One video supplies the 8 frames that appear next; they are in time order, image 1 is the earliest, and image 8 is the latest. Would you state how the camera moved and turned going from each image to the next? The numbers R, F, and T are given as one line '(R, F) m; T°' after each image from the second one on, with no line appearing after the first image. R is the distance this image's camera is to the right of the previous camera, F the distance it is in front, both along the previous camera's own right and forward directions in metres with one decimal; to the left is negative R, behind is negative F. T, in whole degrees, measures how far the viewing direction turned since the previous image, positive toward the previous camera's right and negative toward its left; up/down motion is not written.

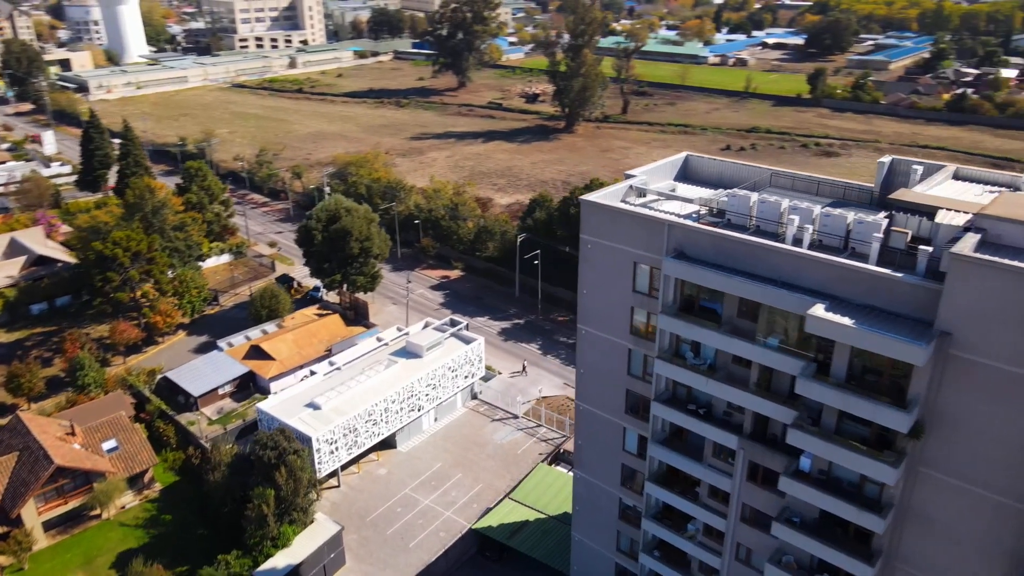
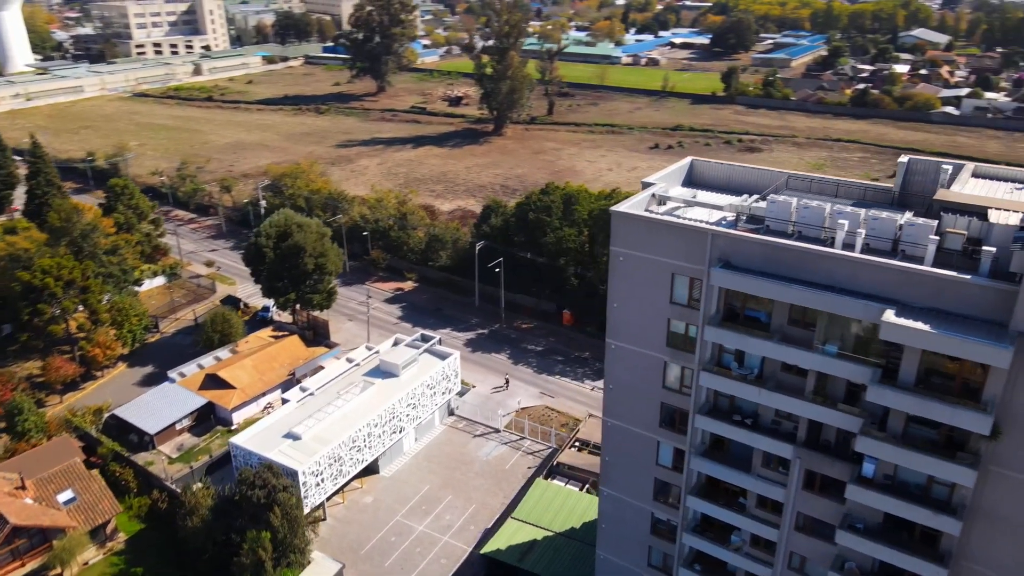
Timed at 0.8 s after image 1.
(-3.5, +1.3) m; +7°
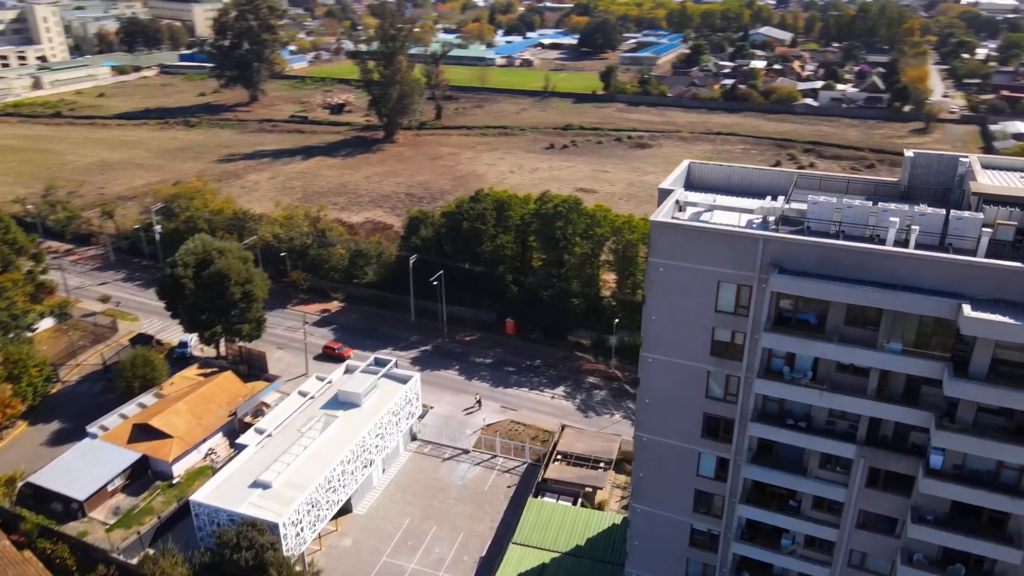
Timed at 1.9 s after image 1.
(-4.7, +1.8) m; +10°
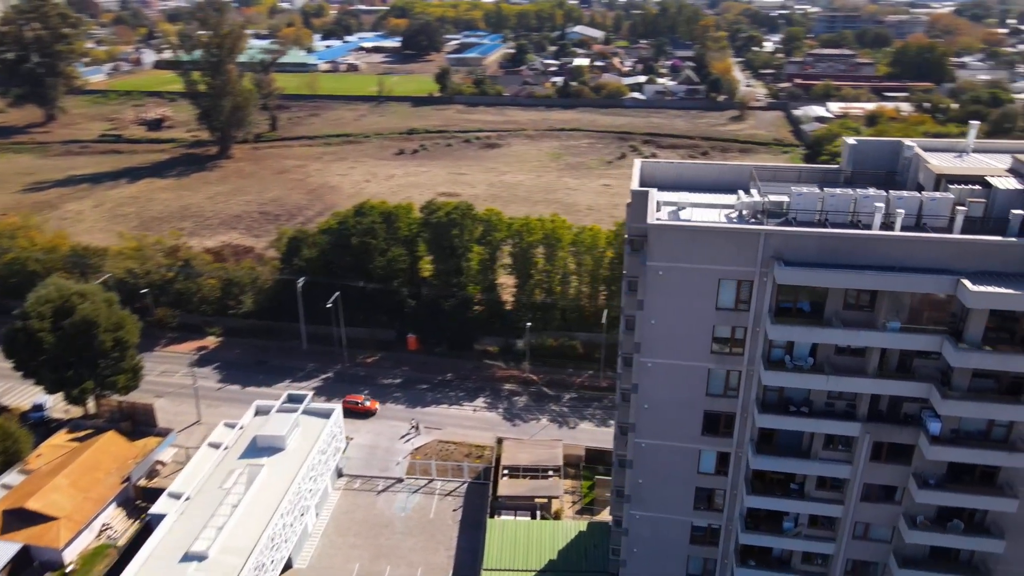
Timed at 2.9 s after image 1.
(-4.6, +1.8) m; +13°
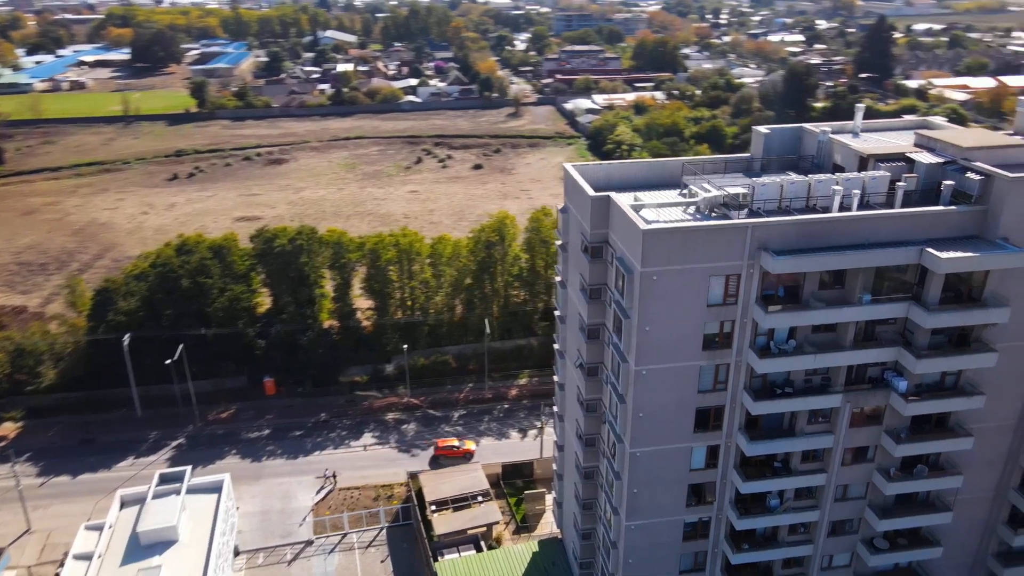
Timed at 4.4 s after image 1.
(-5.9, +2.7) m; +18°
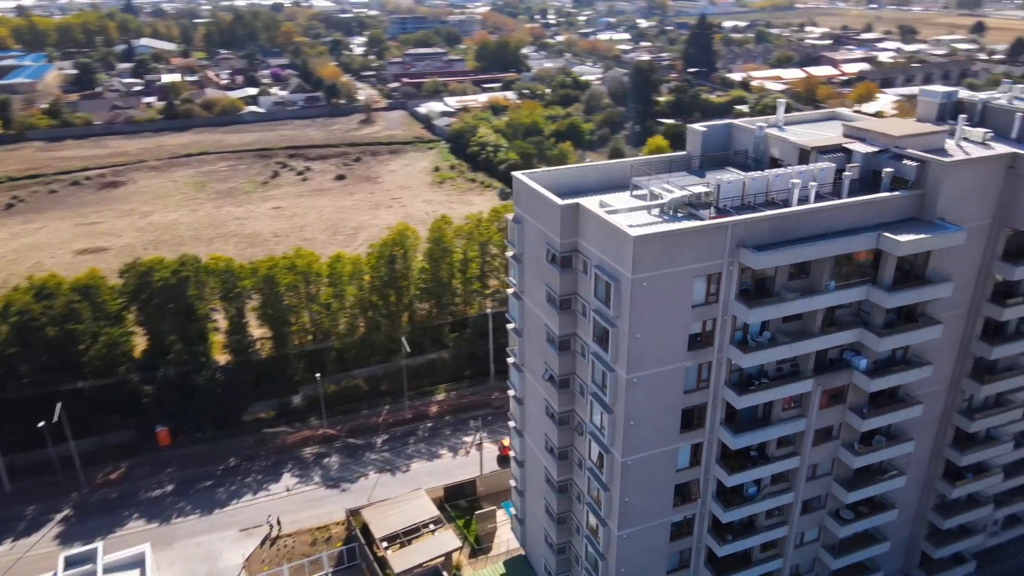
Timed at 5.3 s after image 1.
(-3.8, +1.5) m; +12°
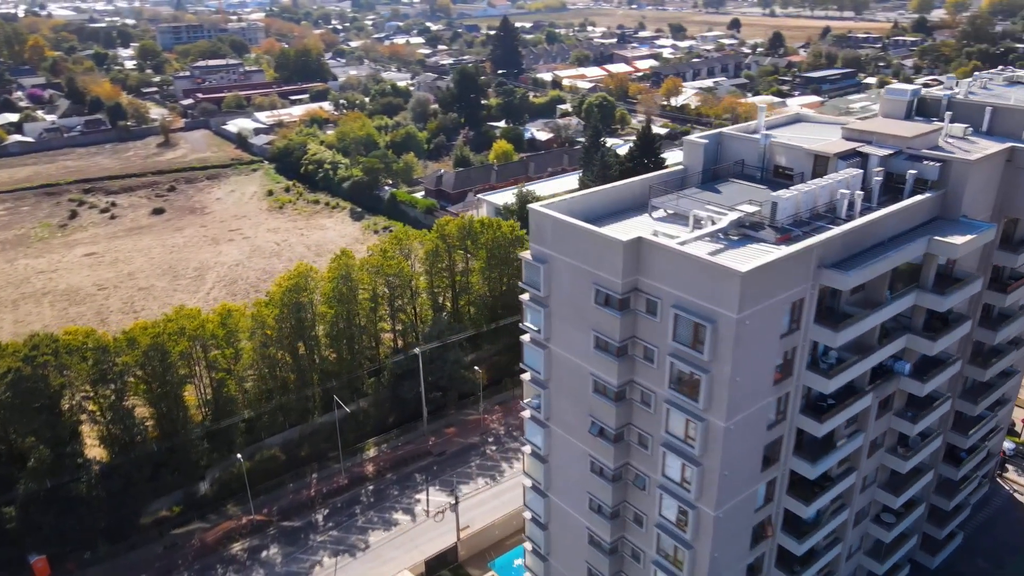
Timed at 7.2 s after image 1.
(-6.8, +4.3) m; +15°
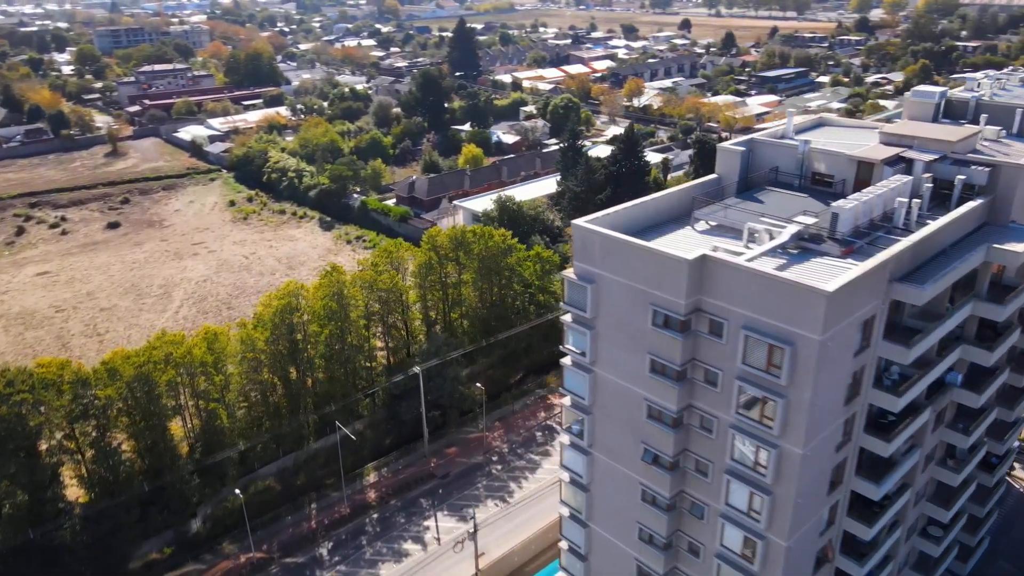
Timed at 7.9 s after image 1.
(-2.7, +1.6) m; +4°
